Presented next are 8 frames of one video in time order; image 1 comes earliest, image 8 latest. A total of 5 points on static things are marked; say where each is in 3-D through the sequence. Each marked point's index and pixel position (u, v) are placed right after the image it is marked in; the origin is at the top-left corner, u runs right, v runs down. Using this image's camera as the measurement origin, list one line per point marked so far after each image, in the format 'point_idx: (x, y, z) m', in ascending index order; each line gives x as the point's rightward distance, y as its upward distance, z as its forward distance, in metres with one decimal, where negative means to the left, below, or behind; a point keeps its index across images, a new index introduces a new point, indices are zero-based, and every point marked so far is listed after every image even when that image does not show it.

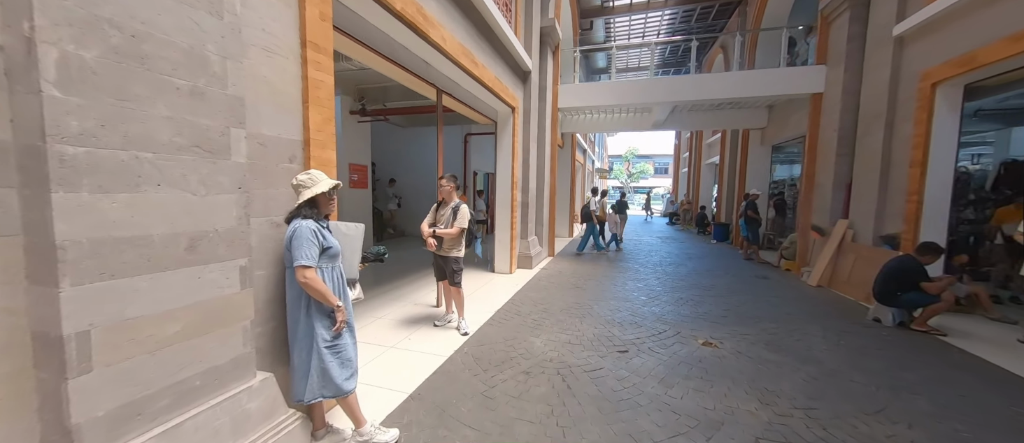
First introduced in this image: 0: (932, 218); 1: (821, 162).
0: (+5.2, 0.0, +4.3) m
1: (+5.4, +1.0, +6.0) m
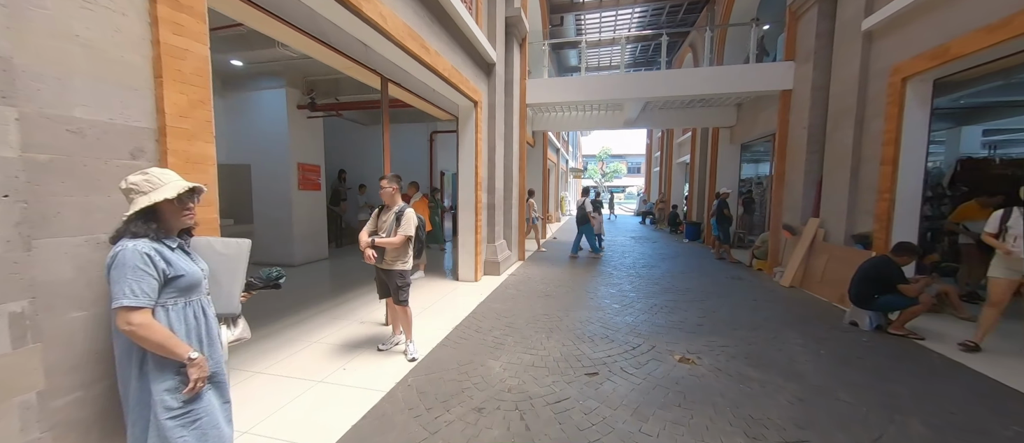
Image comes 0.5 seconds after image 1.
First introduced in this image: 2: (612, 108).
0: (+4.8, +0.1, +4.2) m
1: (+4.8, +1.0, +5.9) m
2: (+2.7, +3.0, +9.1) m
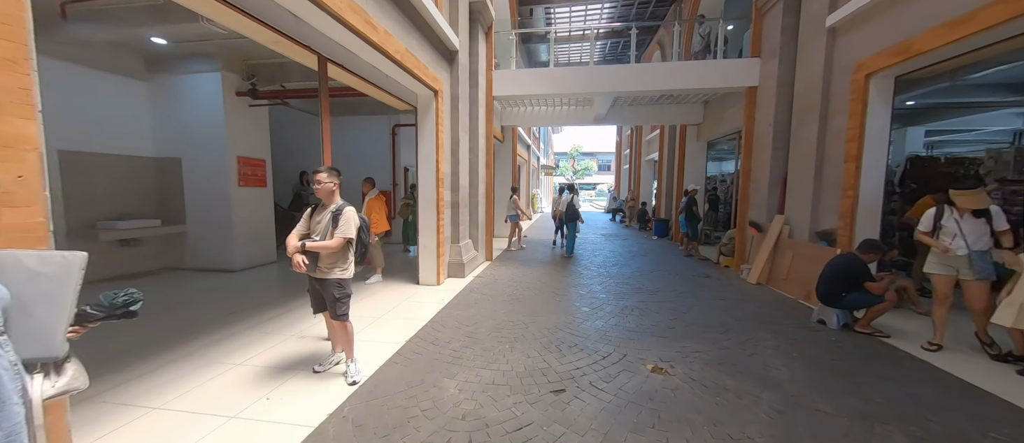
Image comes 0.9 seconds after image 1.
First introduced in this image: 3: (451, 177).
0: (+4.3, +0.1, +4.2) m
1: (+4.2, +1.1, +5.9) m
2: (+1.8, +3.1, +9.0) m
3: (-1.0, +0.7, +5.6) m
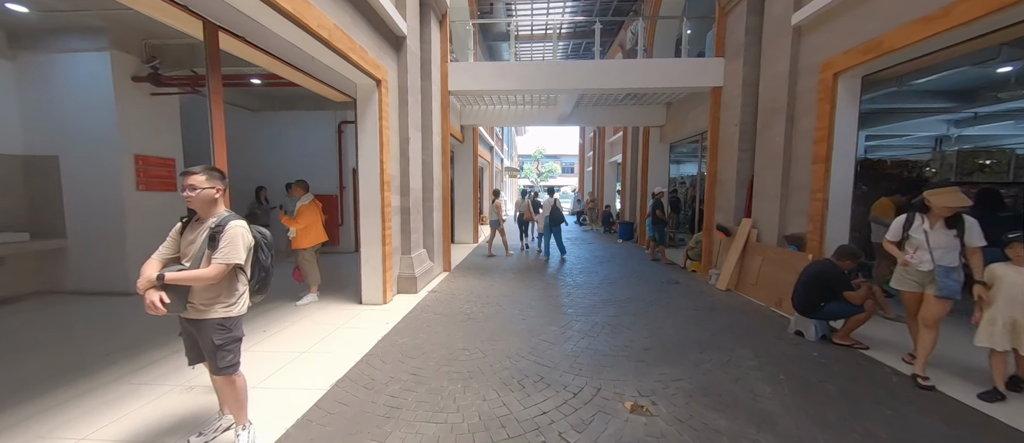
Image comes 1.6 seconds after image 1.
0: (+3.8, +0.1, +4.0) m
1: (+3.5, +1.0, +5.7) m
2: (+0.9, +3.0, +8.6) m
3: (-1.6, +0.6, +5.0) m
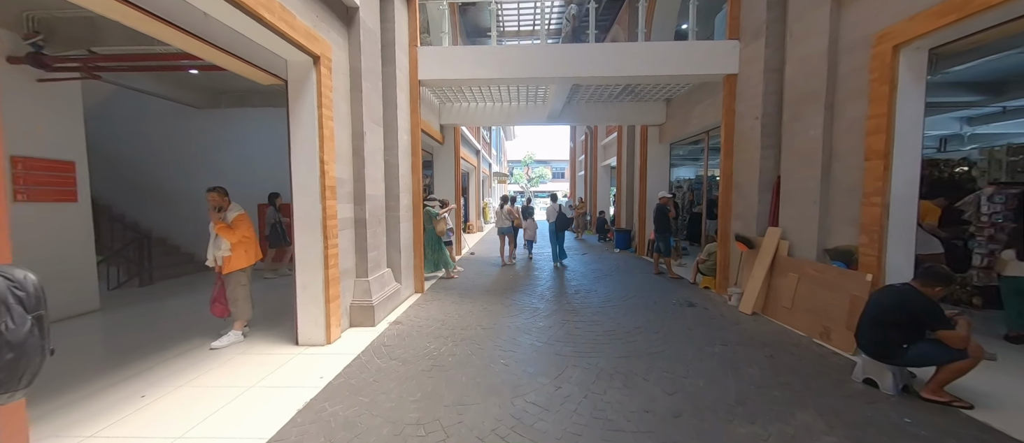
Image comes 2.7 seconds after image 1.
0: (+3.6, 0.0, +3.2) m
1: (+3.2, +0.9, +4.9) m
2: (+0.5, +2.8, +7.7) m
3: (-1.9, +0.4, +4.0) m
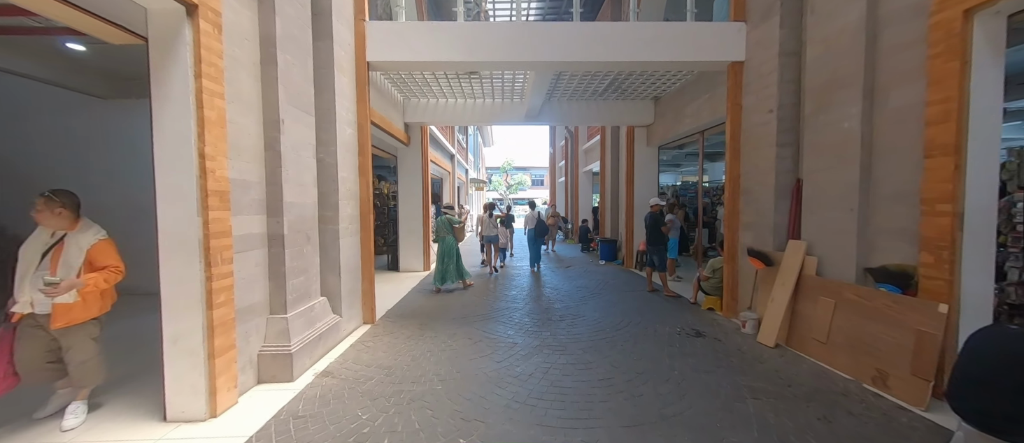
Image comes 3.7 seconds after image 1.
0: (+3.4, -0.1, +2.5) m
1: (+2.9, +0.8, +4.2) m
2: (0.0, +2.6, +6.9) m
3: (-2.2, +0.3, +3.0) m
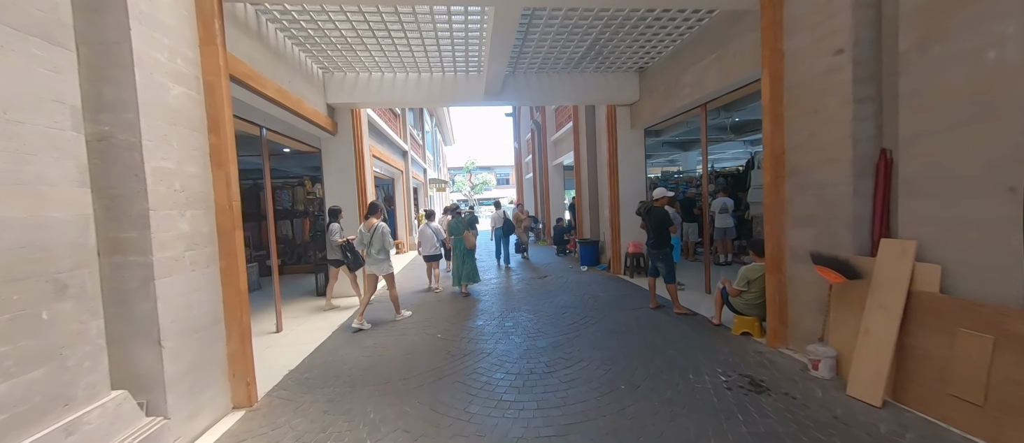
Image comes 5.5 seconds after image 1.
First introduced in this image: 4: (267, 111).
0: (+3.2, -0.1, +1.3) m
1: (+2.5, +0.8, +3.0) m
2: (-0.7, +2.5, +5.3) m
3: (-2.4, +0.1, +1.3) m
4: (-3.2, +1.4, +4.5) m
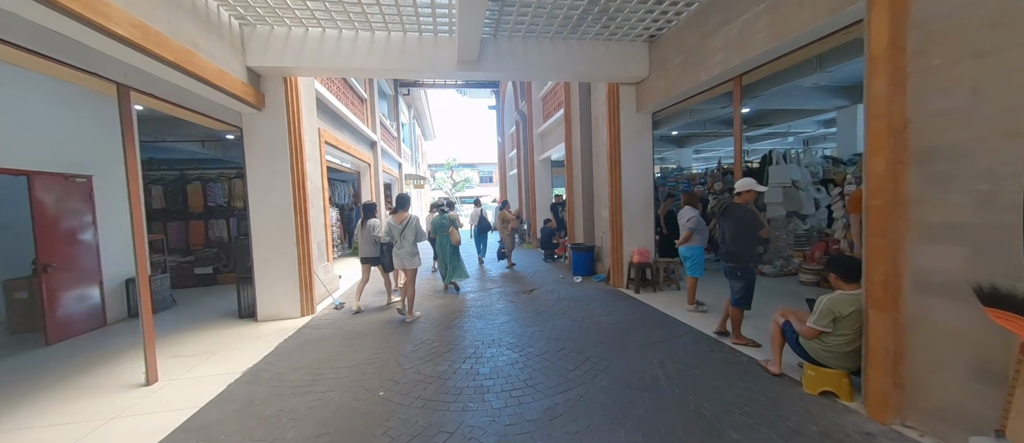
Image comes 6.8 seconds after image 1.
0: (+3.1, -0.1, +0.3) m
1: (+2.4, +0.8, +1.9) m
2: (-1.0, +2.4, +4.1) m
3: (-2.4, +0.1, 0.0) m
4: (-3.4, +1.4, +3.1) m
